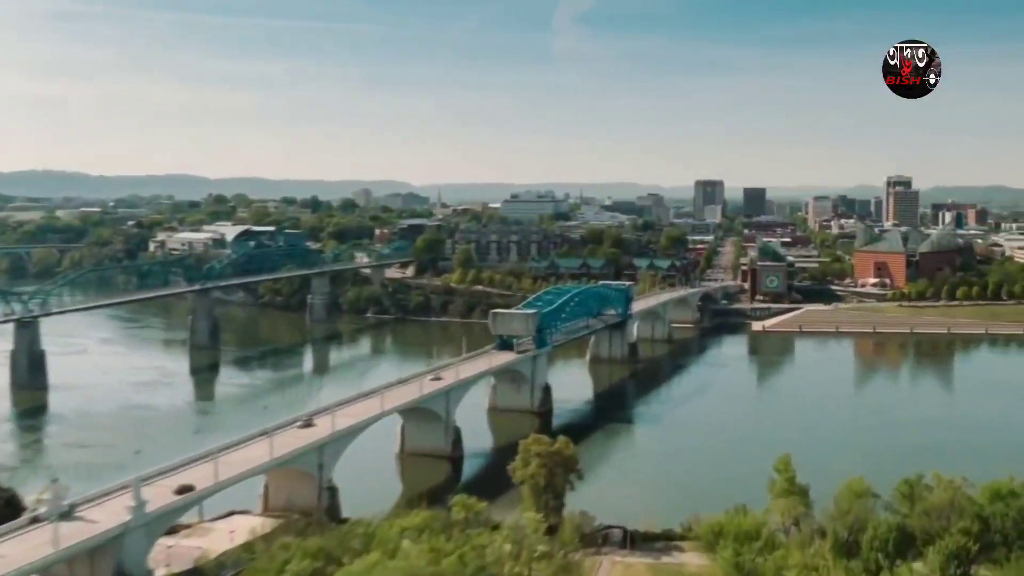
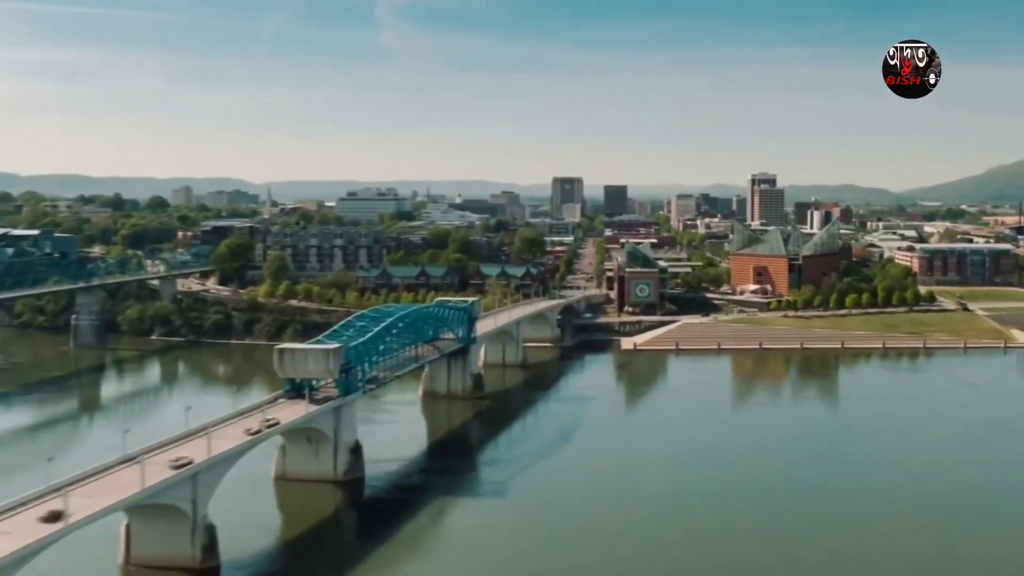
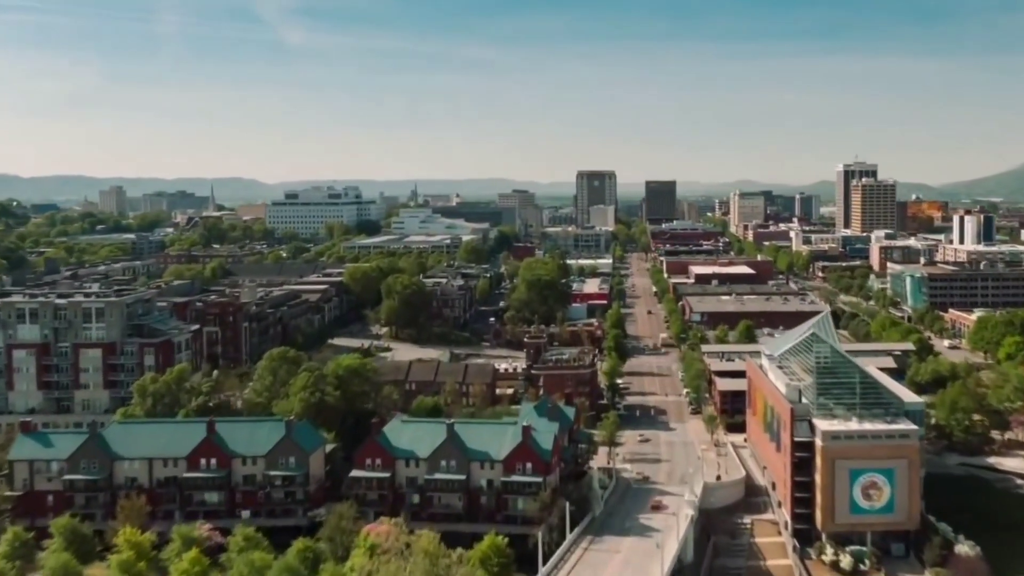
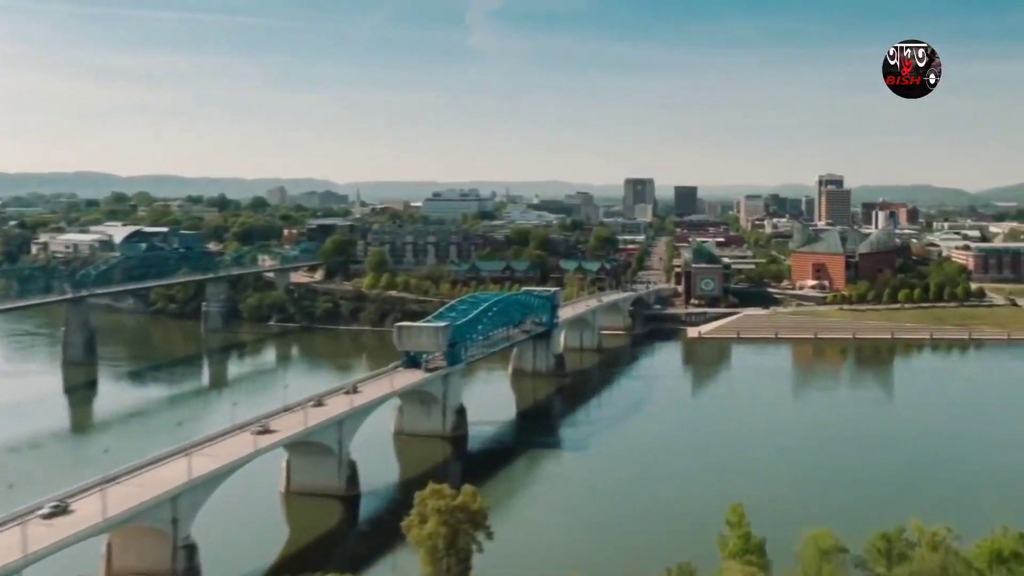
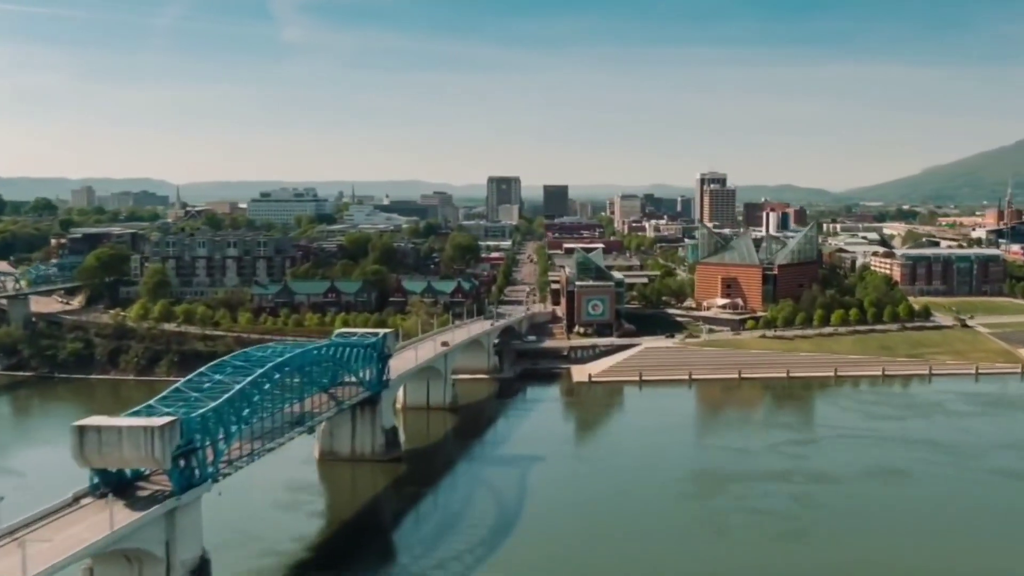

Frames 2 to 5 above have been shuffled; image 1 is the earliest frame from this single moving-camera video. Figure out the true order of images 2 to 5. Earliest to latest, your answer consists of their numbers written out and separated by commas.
4, 2, 5, 3
